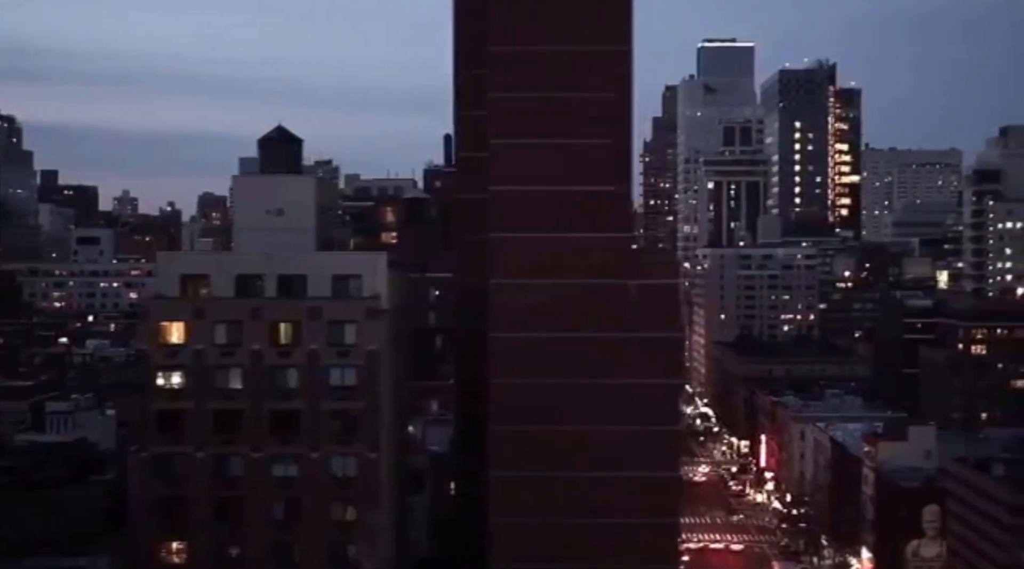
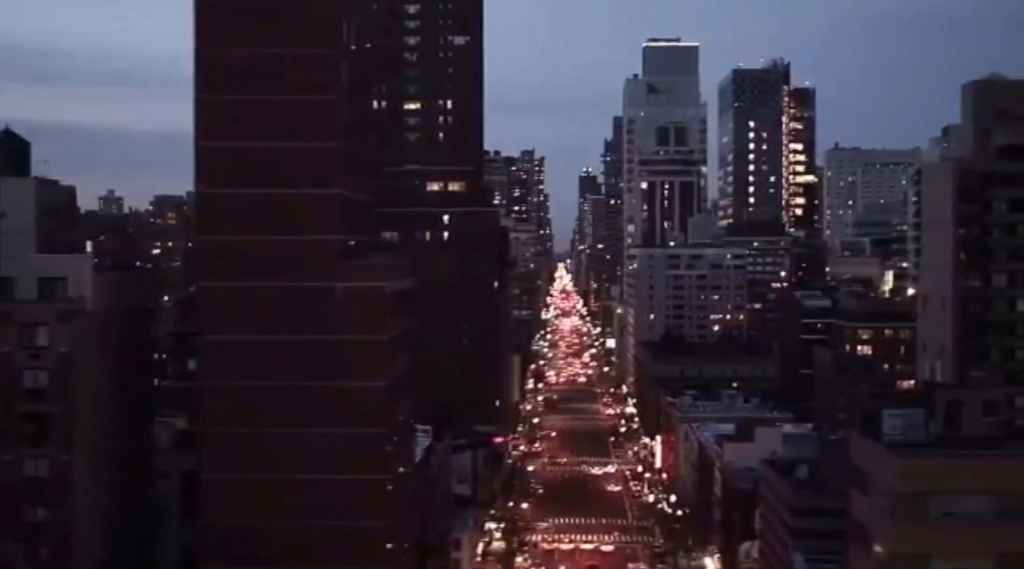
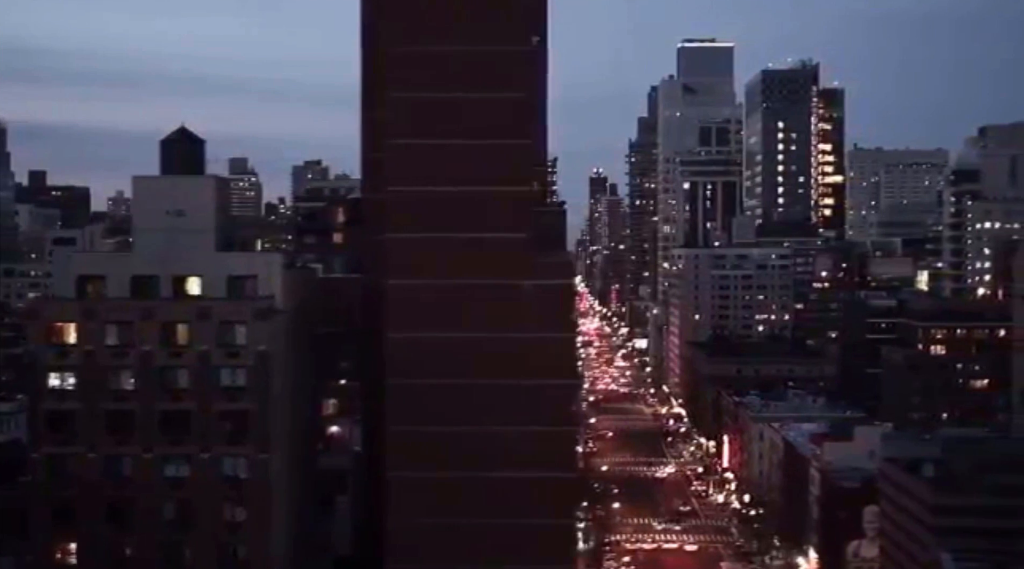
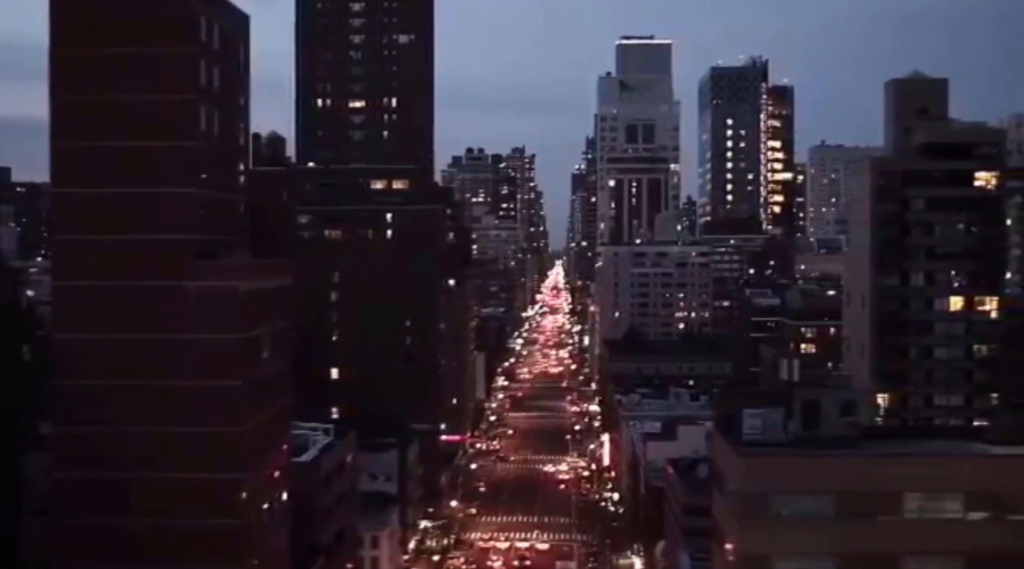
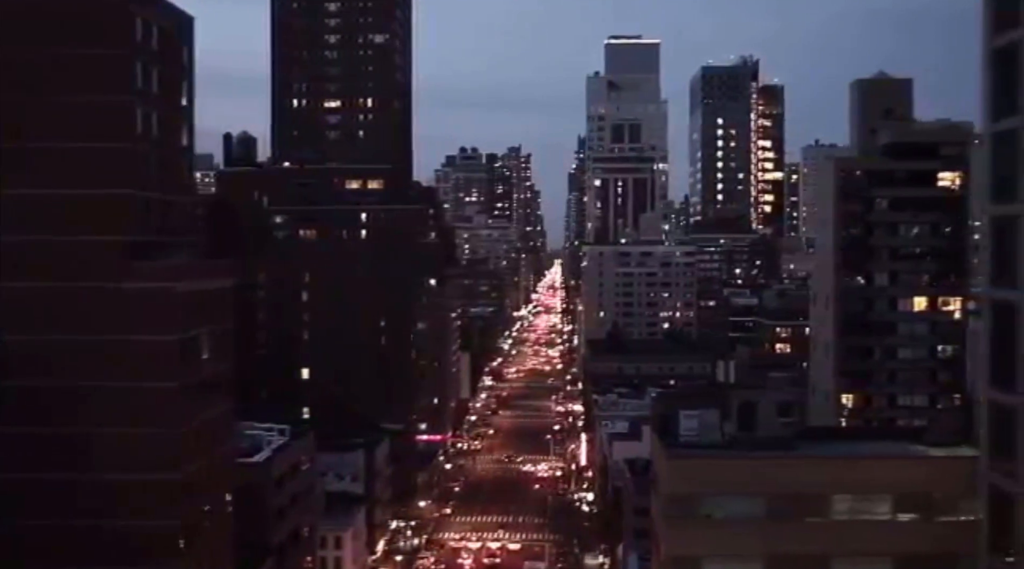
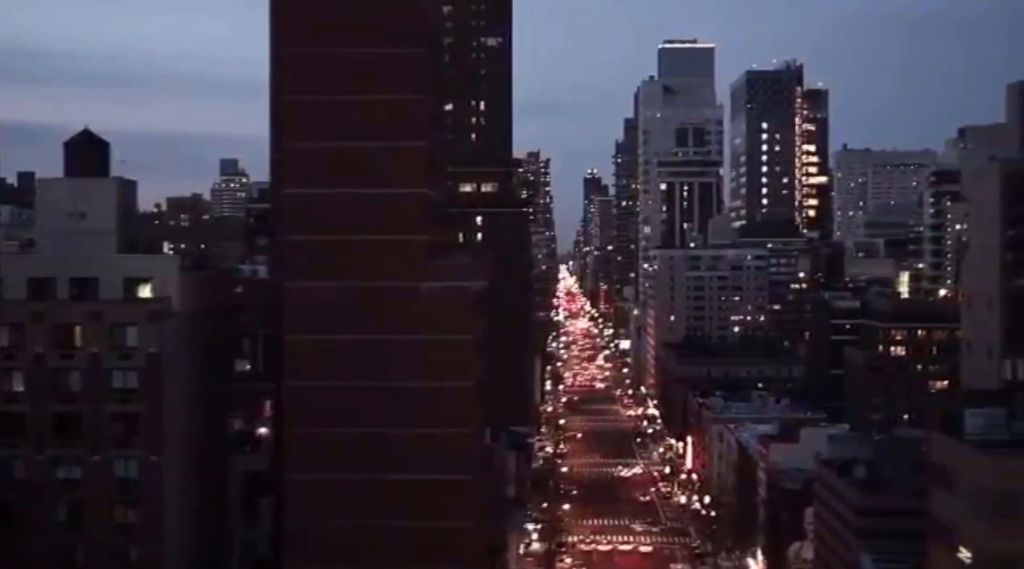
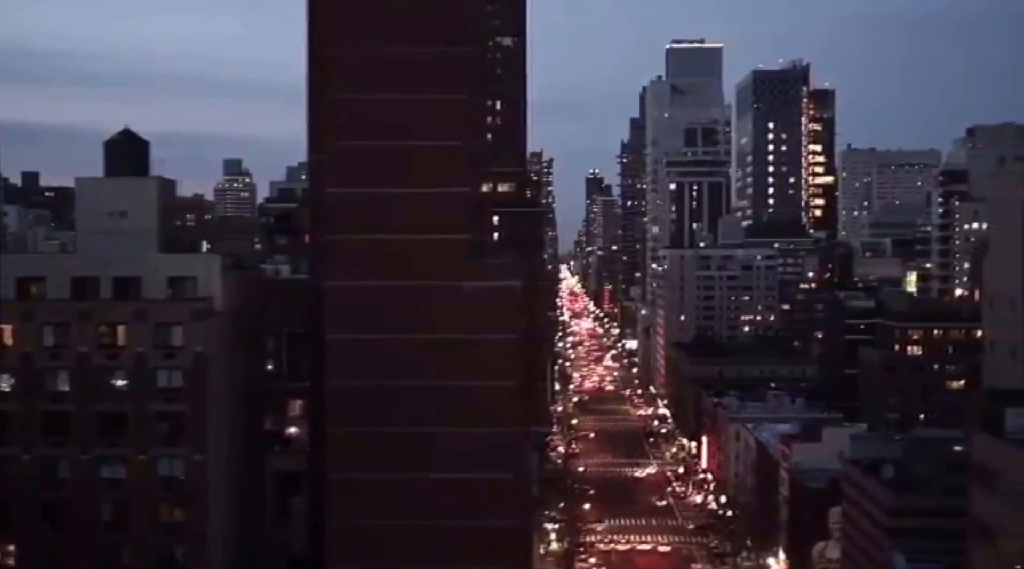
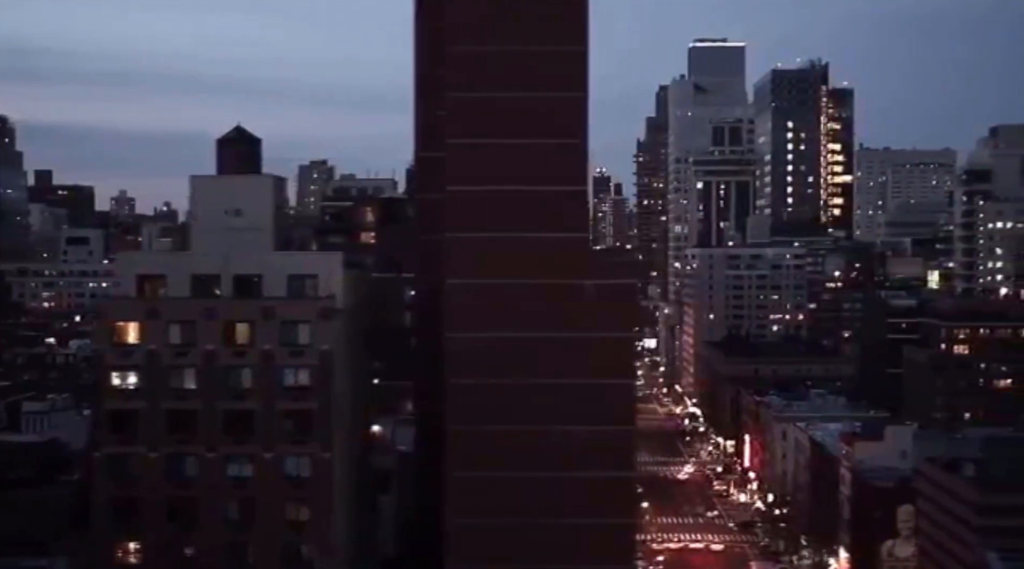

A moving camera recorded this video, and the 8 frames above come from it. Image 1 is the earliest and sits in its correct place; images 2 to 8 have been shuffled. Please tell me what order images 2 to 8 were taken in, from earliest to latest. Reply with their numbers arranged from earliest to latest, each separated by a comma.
8, 3, 7, 6, 2, 4, 5
